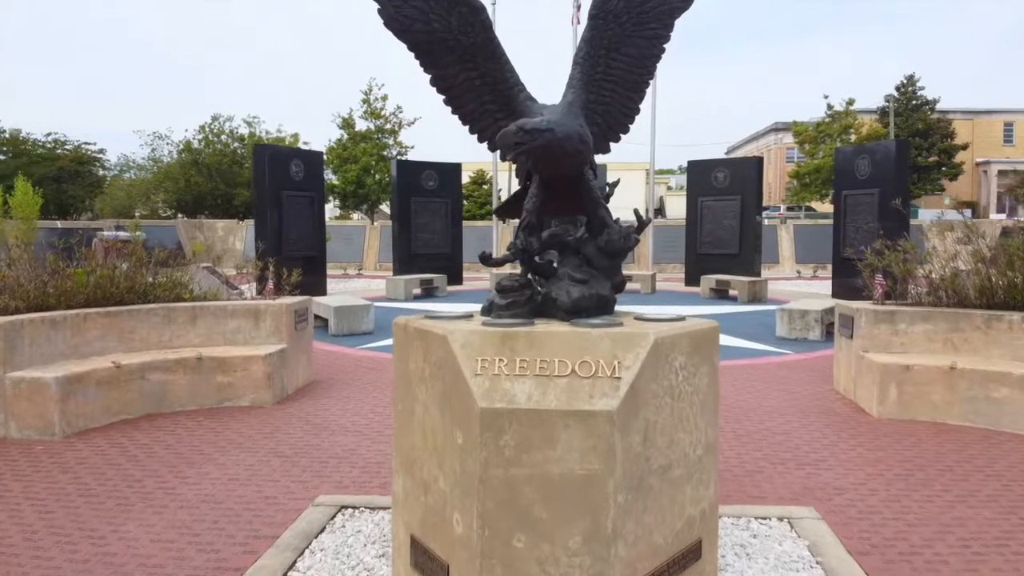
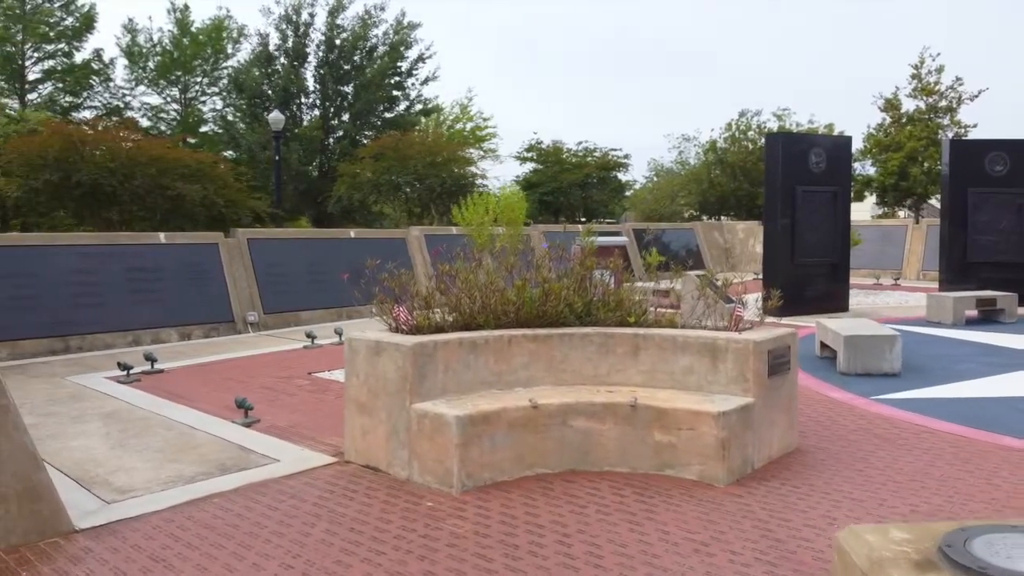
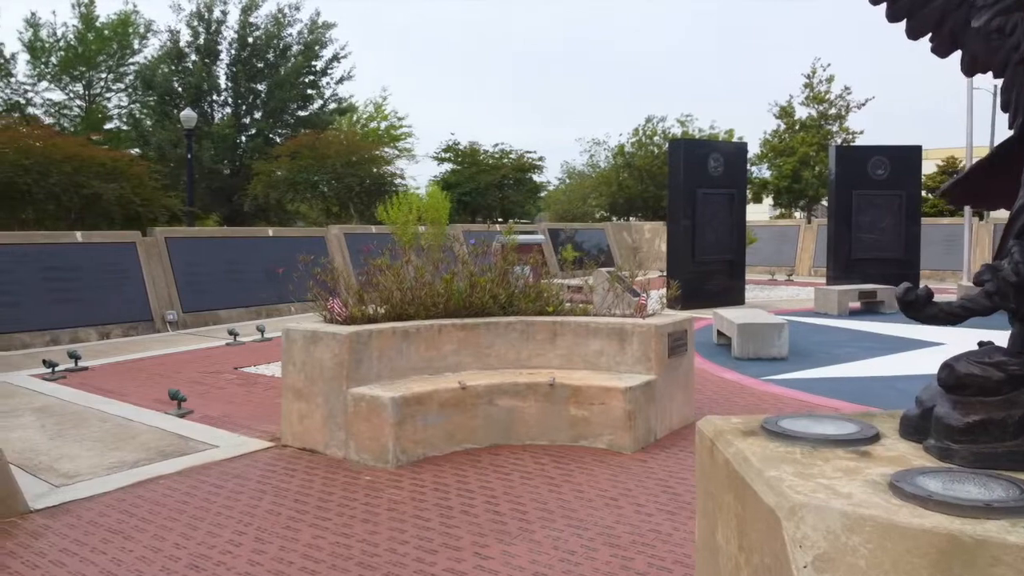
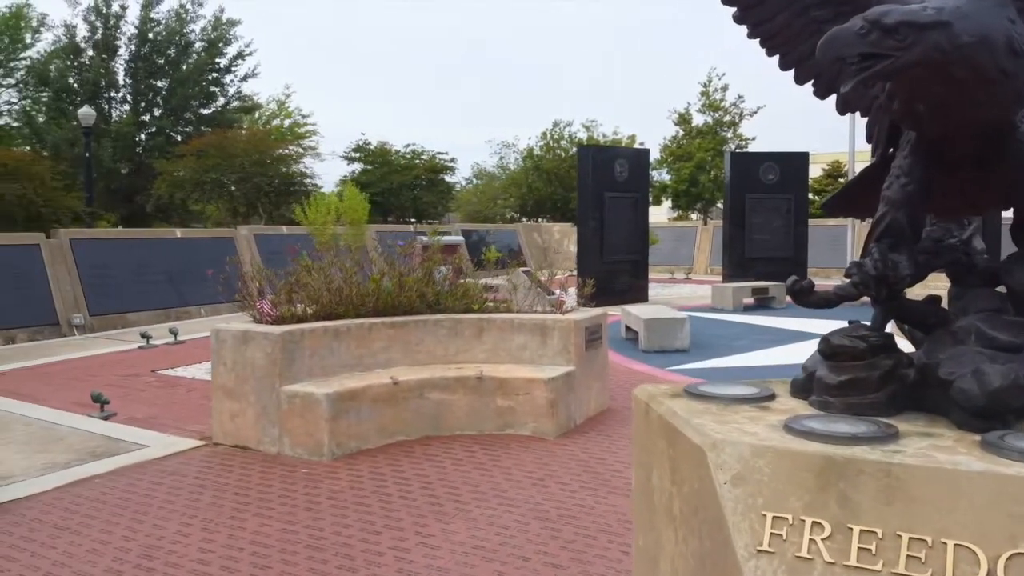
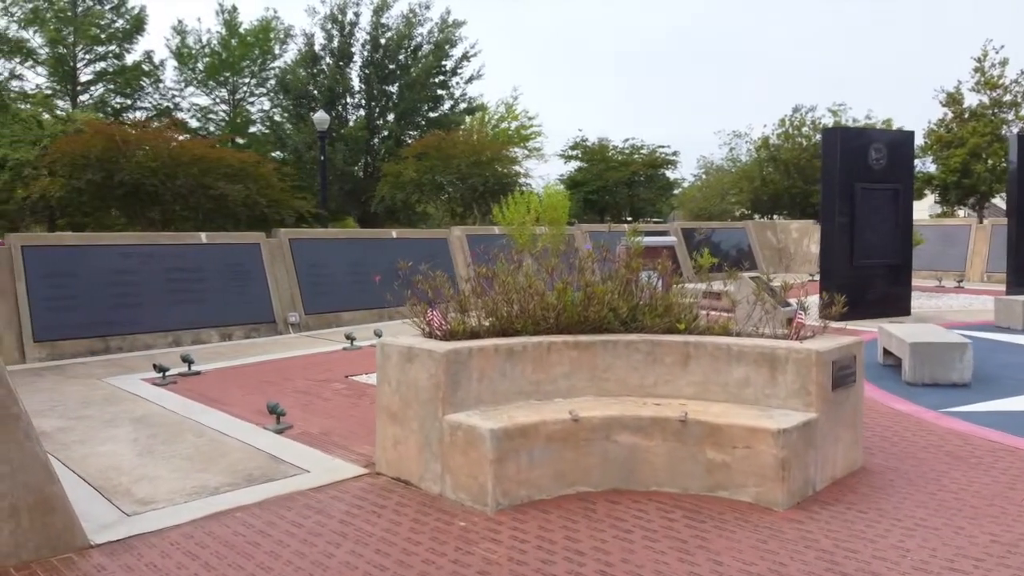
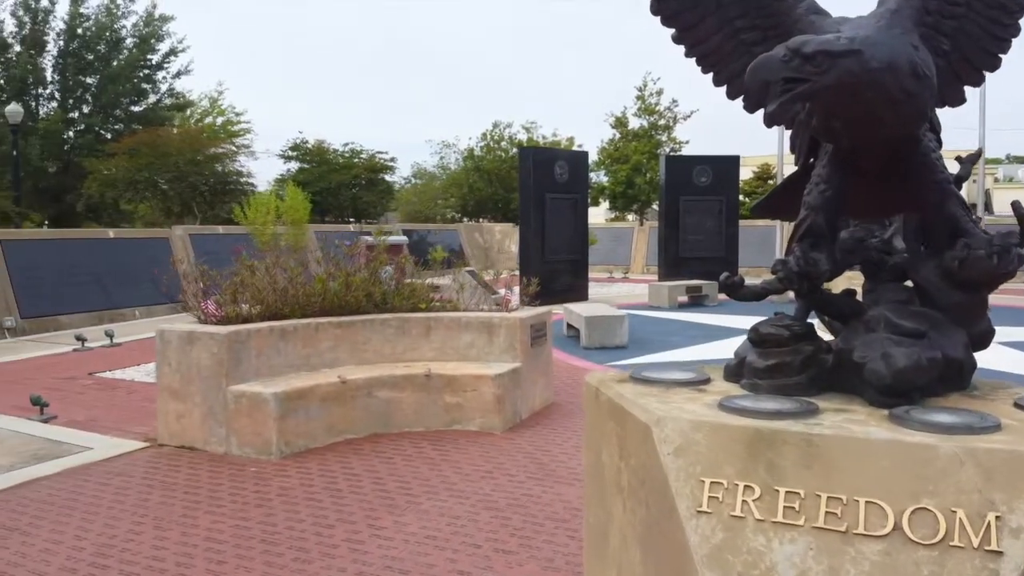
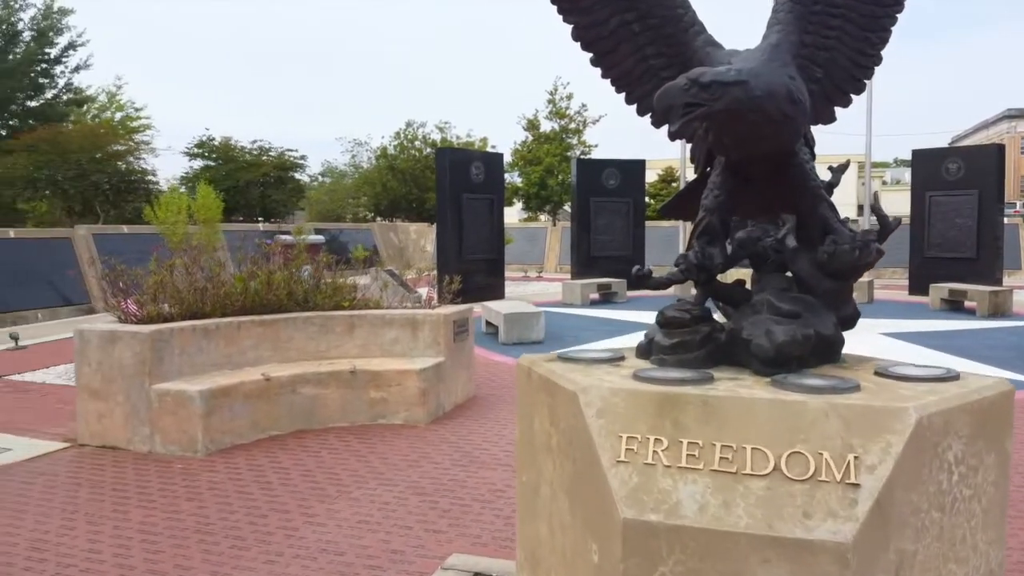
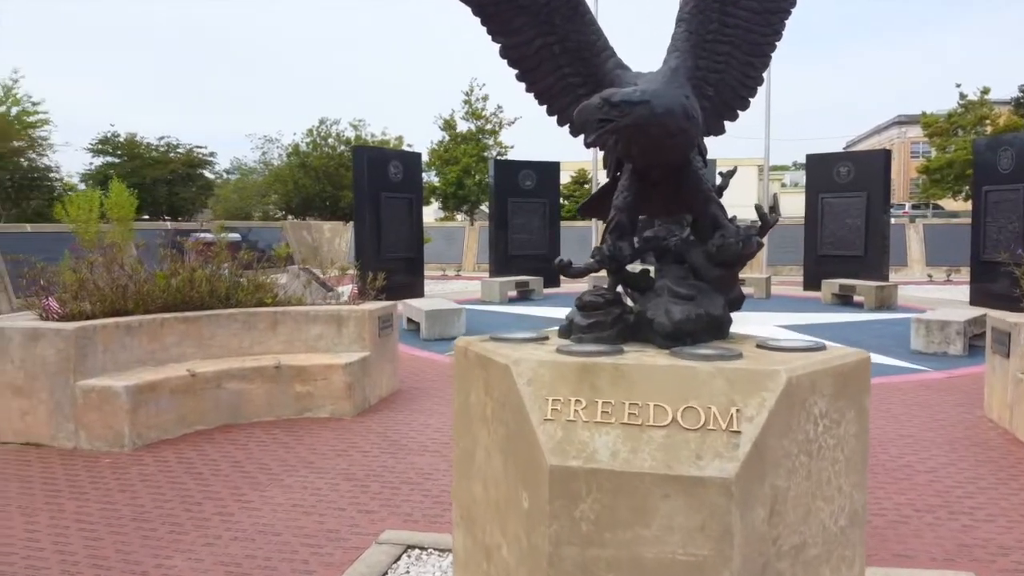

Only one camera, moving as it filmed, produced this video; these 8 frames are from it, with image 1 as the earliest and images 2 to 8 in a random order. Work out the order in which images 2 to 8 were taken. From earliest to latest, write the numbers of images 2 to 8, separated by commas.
8, 7, 6, 4, 3, 2, 5
